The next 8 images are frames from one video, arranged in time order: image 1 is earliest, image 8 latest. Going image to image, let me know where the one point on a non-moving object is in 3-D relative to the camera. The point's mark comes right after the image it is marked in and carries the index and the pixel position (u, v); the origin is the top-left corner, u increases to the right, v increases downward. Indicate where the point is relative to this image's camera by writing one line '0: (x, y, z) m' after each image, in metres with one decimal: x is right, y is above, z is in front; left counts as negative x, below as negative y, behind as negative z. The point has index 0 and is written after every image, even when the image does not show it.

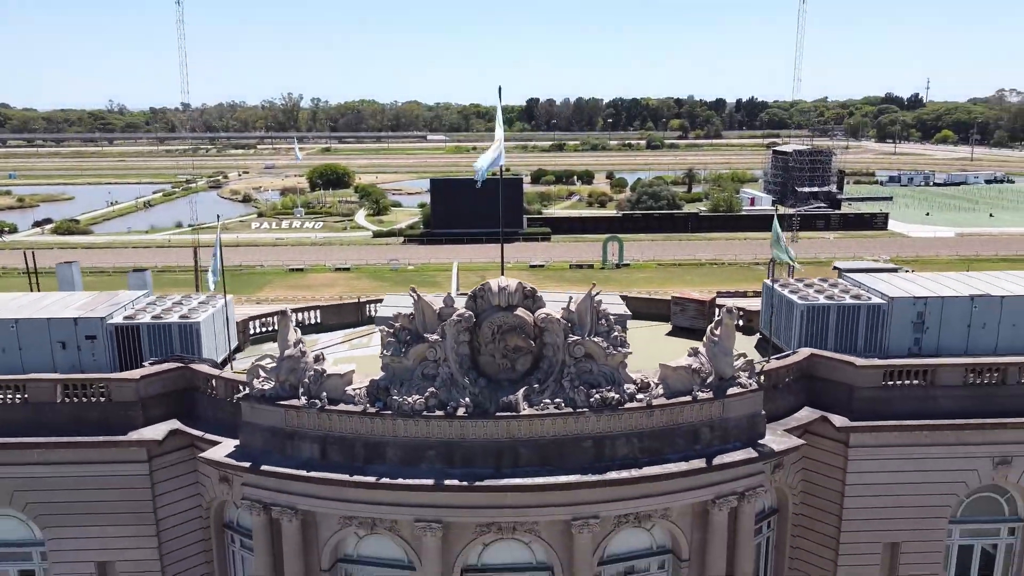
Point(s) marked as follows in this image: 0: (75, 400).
0: (-9.4, -2.3, +17.5) m
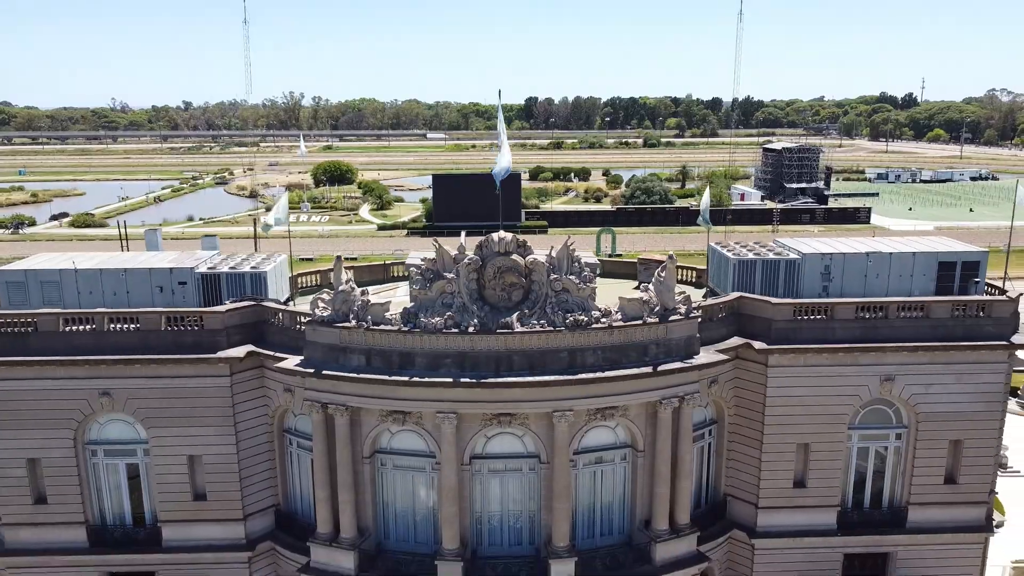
0: (-9.5, -1.1, +22.9) m
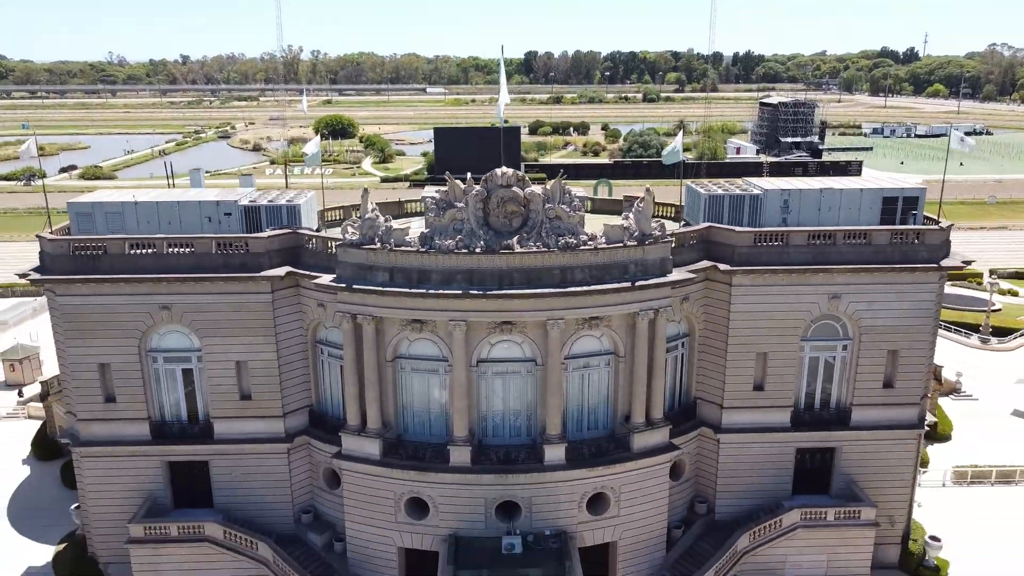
0: (-9.5, +1.2, +26.8) m
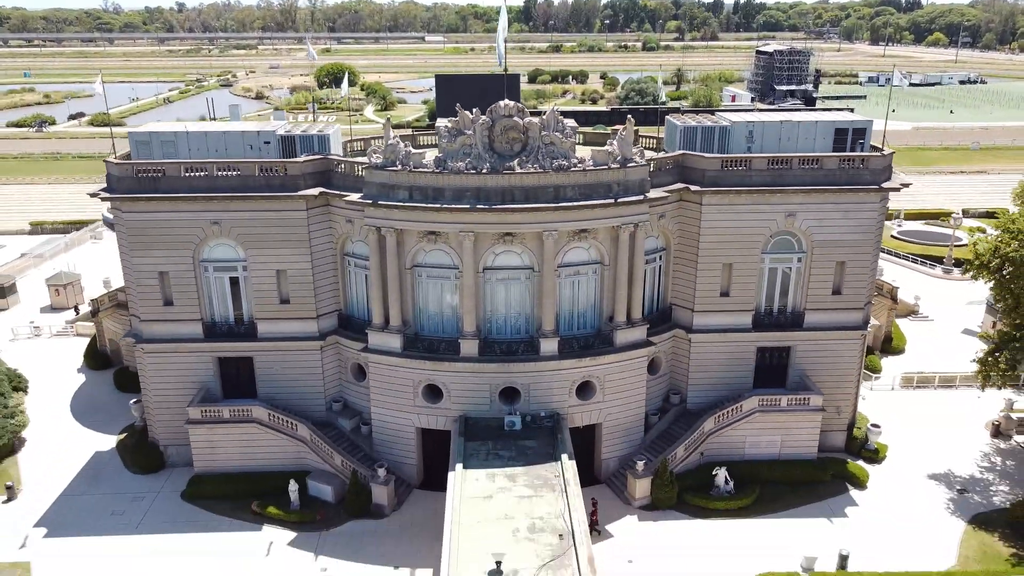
0: (-9.4, +4.4, +31.1) m
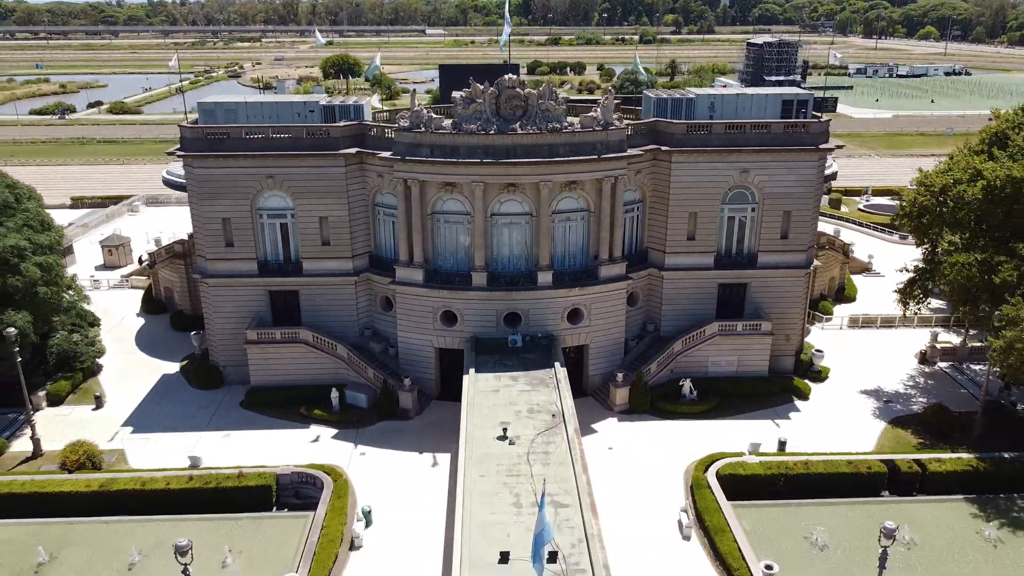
0: (-9.3, +7.1, +37.9) m
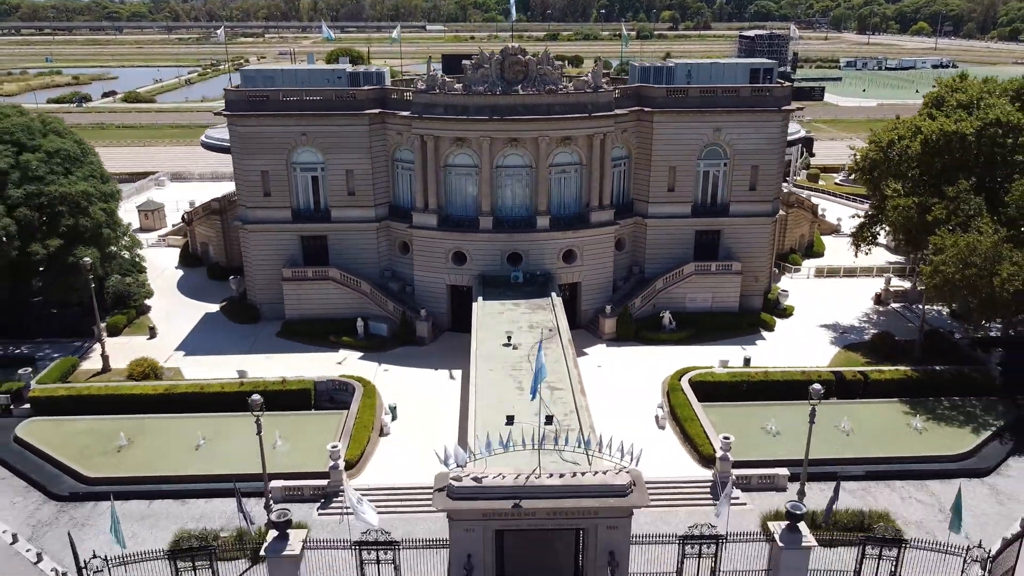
0: (-9.2, +10.1, +43.5) m
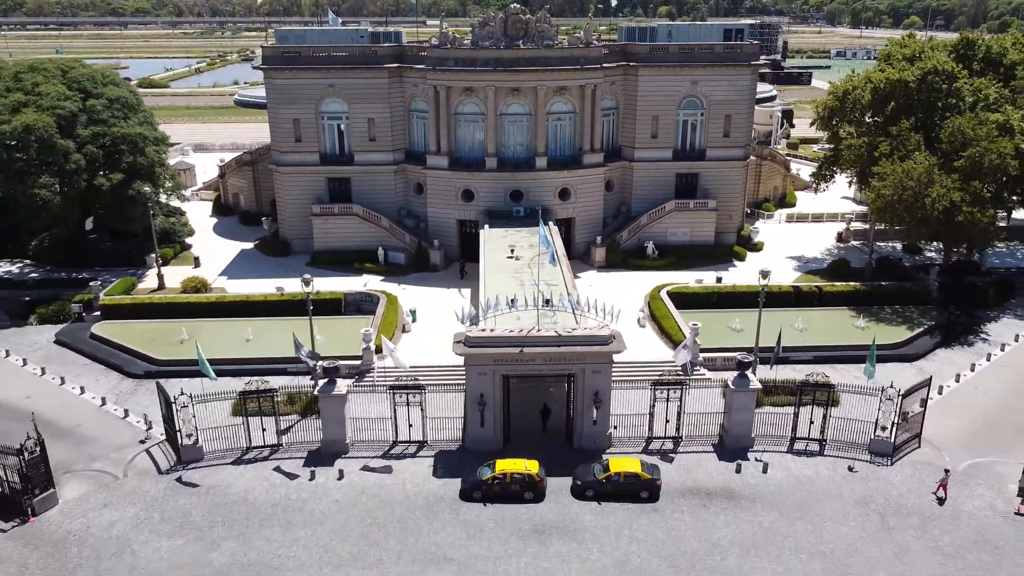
0: (-9.1, +14.2, +49.5) m
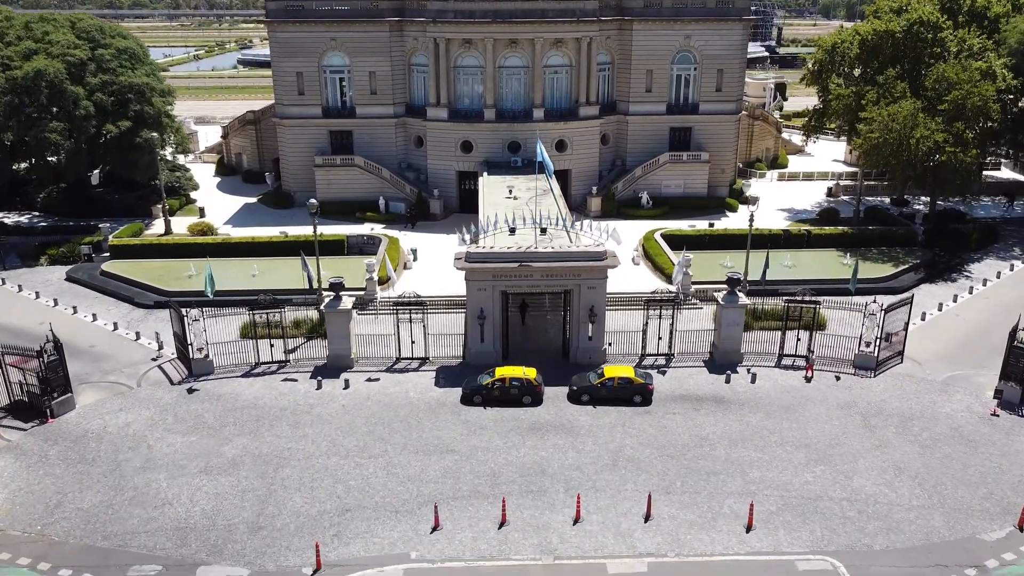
0: (-9.2, +17.4, +50.7) m
